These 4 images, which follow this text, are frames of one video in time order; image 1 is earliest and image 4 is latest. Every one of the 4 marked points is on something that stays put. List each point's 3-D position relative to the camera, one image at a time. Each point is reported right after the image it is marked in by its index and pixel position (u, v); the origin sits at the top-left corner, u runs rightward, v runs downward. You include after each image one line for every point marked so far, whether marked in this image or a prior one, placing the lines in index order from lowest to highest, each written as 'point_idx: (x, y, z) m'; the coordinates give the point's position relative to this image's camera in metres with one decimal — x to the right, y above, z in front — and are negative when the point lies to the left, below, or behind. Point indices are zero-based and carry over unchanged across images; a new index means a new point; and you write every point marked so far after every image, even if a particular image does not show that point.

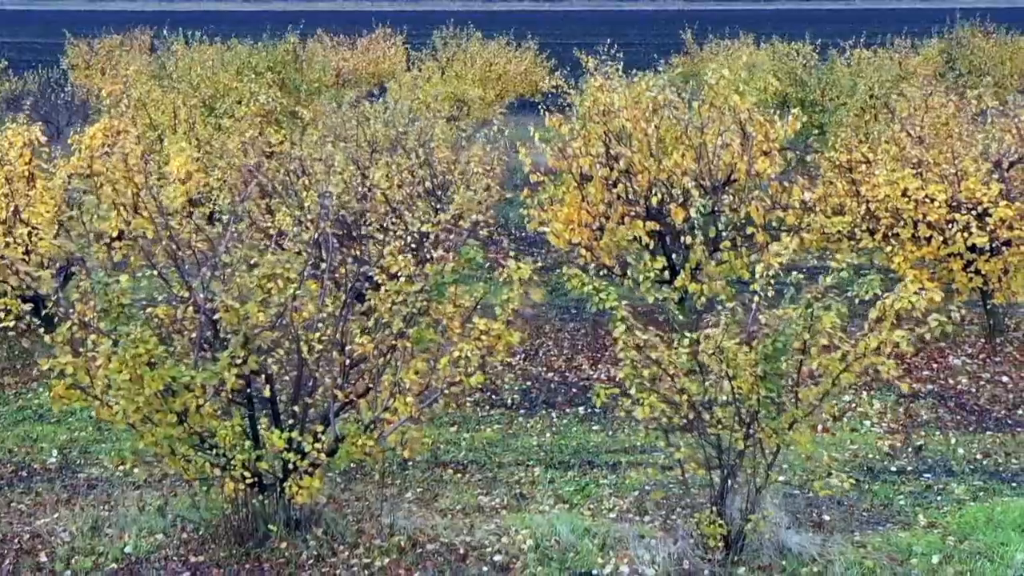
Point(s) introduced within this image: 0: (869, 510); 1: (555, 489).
0: (+2.5, -1.6, +9.5) m
1: (+0.3, -1.5, +9.9) m
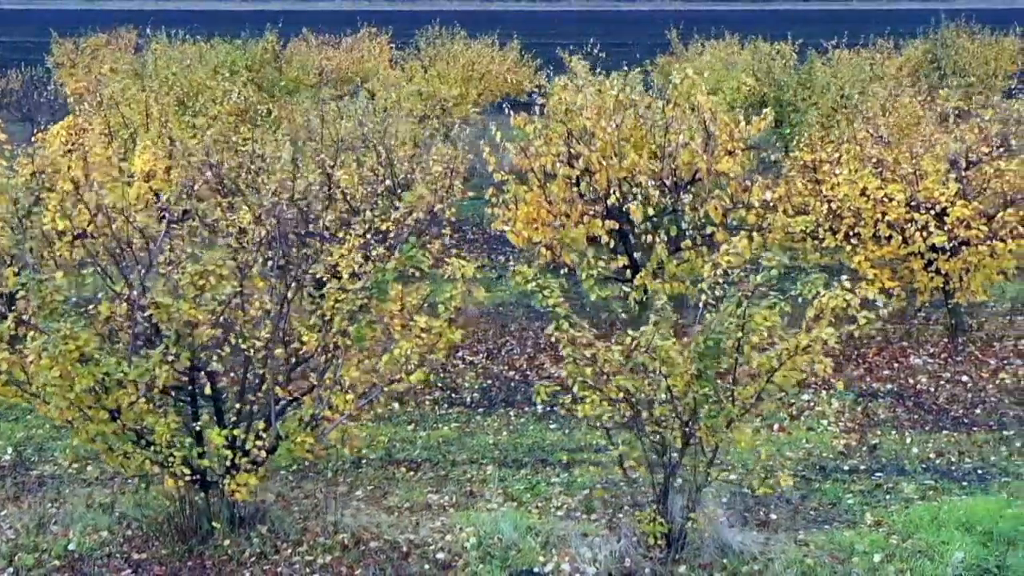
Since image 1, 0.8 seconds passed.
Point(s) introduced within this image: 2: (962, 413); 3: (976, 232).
0: (+2.1, -1.5, +9.5) m
1: (-0.1, -1.5, +9.9) m
2: (+3.9, -1.1, +11.7) m
3: (+3.9, +0.5, +11.5) m
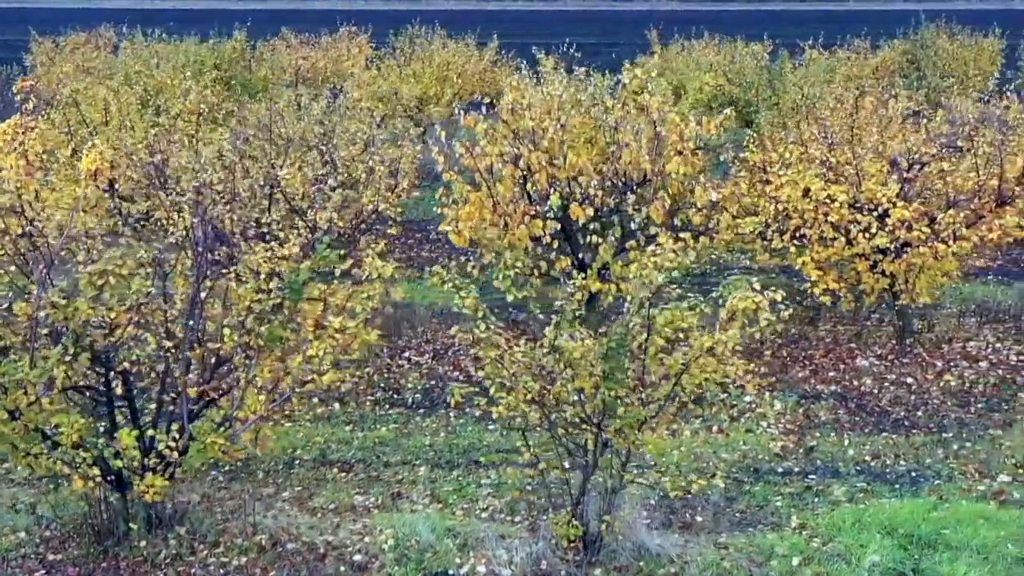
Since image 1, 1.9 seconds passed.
0: (+1.6, -1.6, +9.4) m
1: (-0.6, -1.5, +9.8) m
2: (+3.4, -1.1, +11.6) m
3: (+3.4, +0.5, +11.5) m
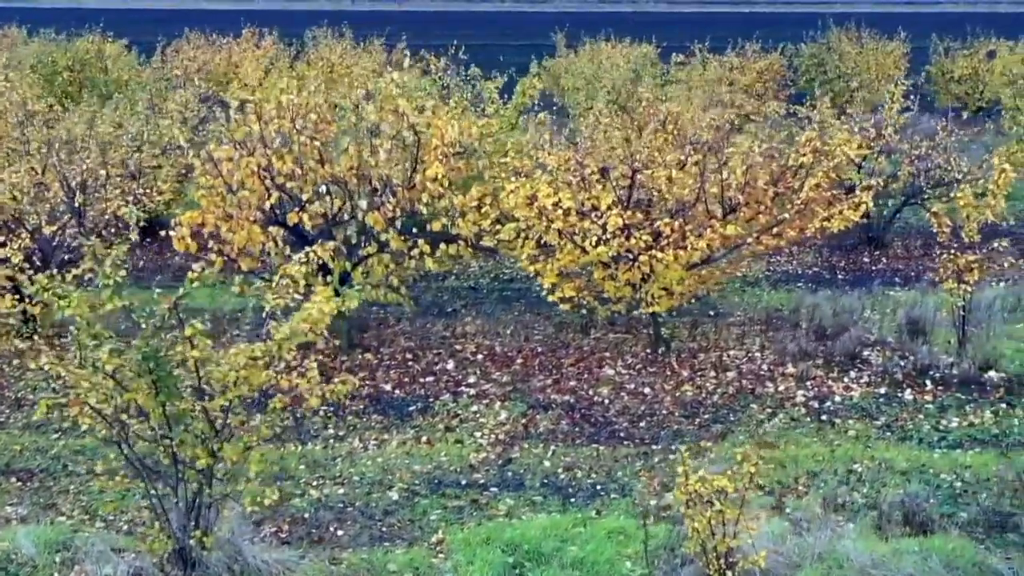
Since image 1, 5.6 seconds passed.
0: (-0.8, -1.6, +9.2) m
1: (-3.0, -1.5, +9.7) m
2: (+0.9, -1.2, +11.4) m
3: (+1.0, +0.4, +11.3) m
